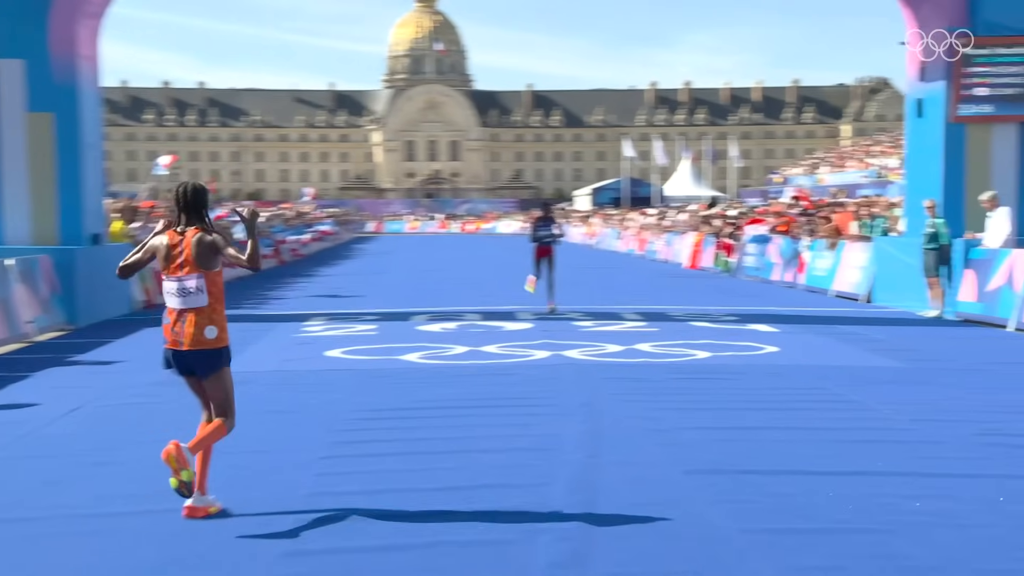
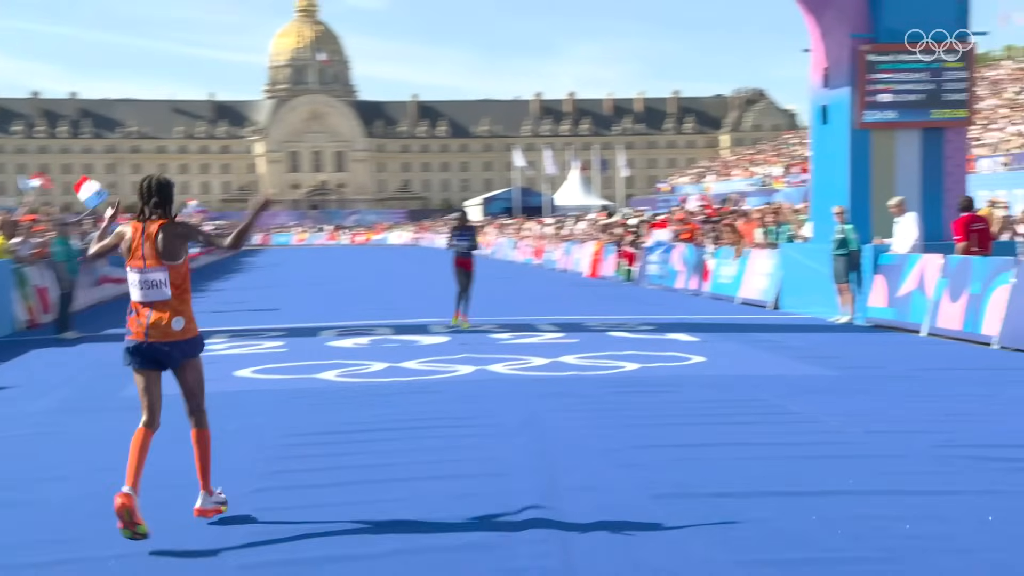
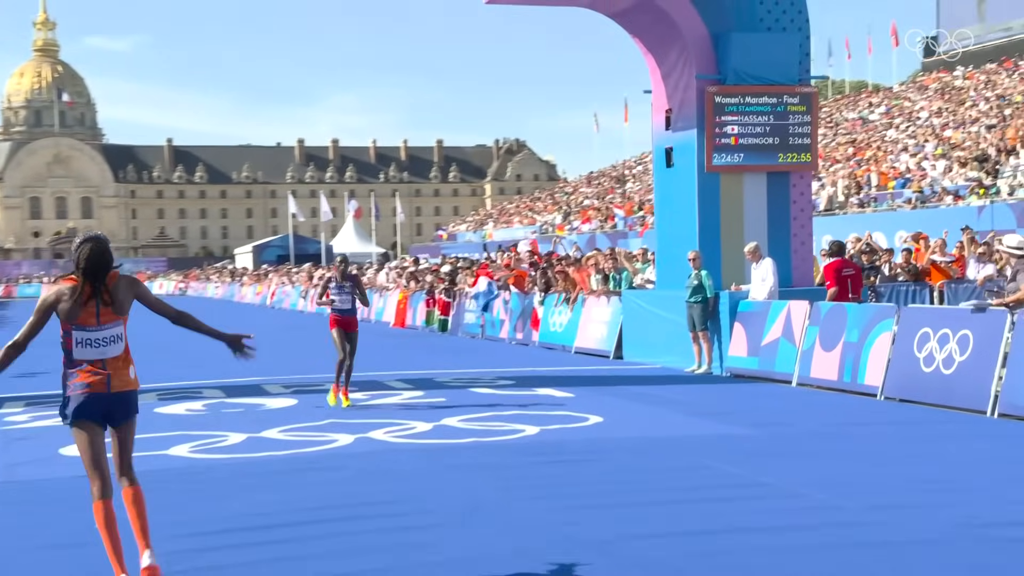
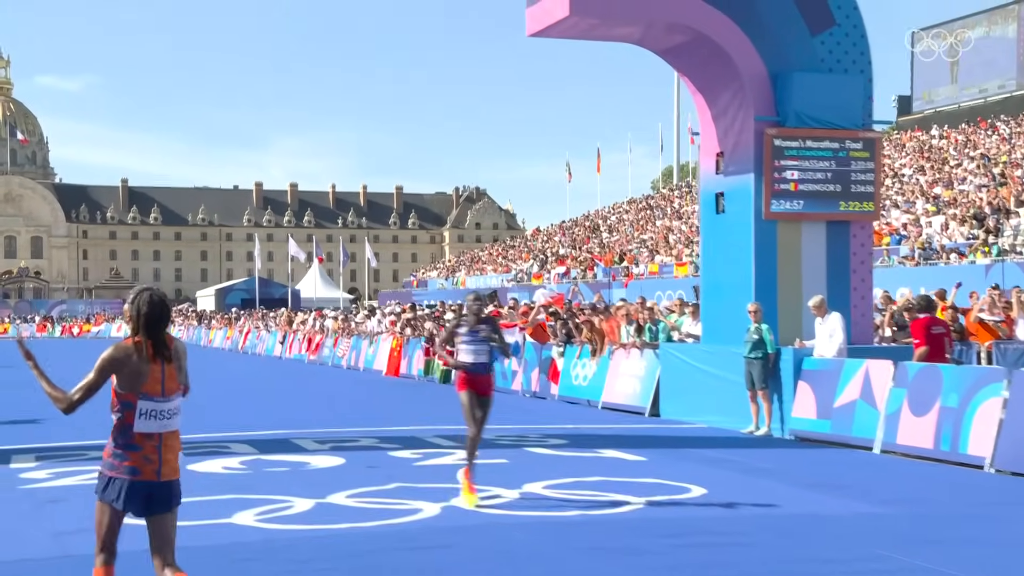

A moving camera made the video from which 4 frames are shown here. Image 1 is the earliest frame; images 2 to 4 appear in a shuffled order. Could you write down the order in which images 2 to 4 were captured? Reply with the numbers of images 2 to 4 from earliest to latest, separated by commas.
2, 3, 4
